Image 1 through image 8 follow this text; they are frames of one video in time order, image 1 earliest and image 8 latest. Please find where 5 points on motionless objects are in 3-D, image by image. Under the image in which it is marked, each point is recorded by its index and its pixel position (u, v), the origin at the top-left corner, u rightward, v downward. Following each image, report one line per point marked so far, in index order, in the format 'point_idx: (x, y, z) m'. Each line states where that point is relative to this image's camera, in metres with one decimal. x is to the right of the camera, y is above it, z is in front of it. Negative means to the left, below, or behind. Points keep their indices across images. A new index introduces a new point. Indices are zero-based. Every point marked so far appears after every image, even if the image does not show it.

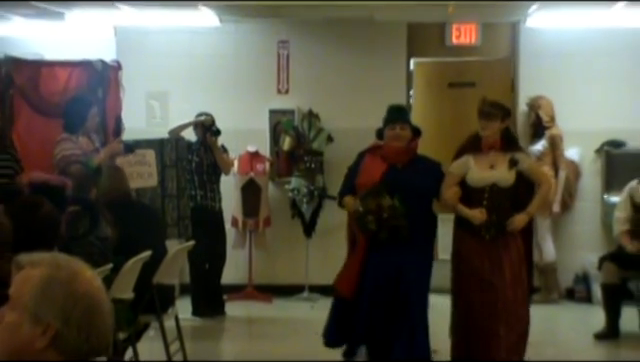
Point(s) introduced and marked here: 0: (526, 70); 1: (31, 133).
0: (+0.9, +0.5, +4.4) m
1: (-1.1, +0.2, +4.0) m
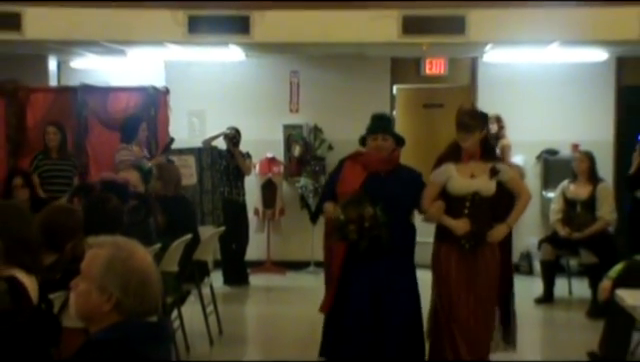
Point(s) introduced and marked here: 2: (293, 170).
0: (+0.9, +0.5, +5.6) m
1: (-1.1, +0.2, +5.1) m
2: (-0.2, +0.1, +6.4) m
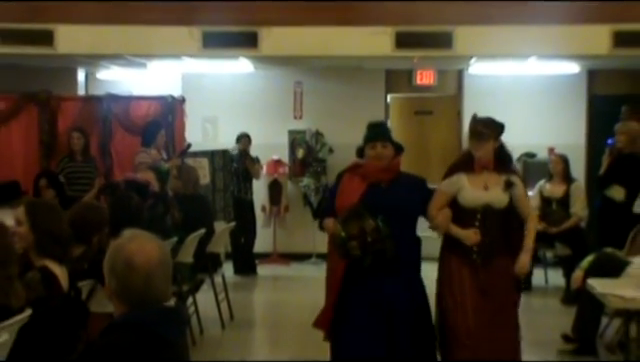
0: (+0.9, +0.5, +6.1) m
1: (-1.1, +0.2, +5.7) m
2: (-0.2, +0.1, +6.9) m
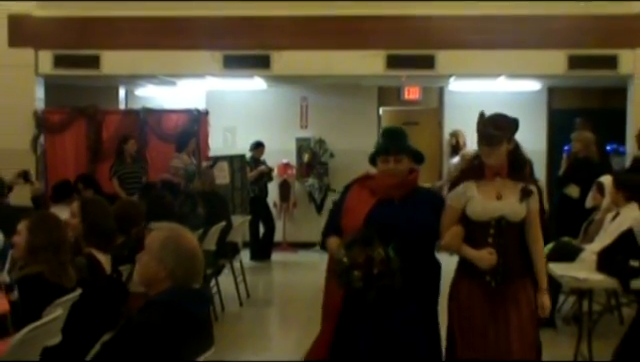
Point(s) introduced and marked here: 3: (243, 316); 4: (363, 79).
0: (+1.0, +0.5, +7.1) m
1: (-1.1, +0.2, +6.7) m
2: (-0.1, +0.1, +8.0) m
3: (-0.5, -0.8, +6.0) m
4: (+0.3, +0.7, +6.8) m
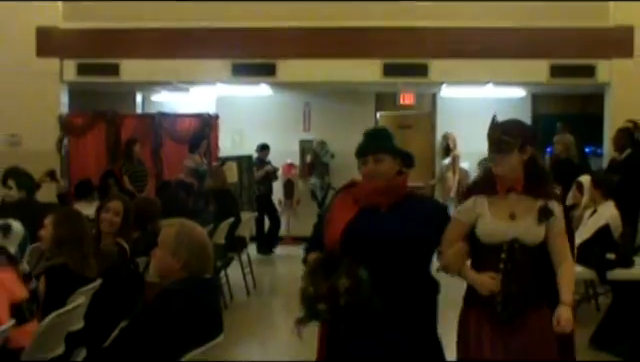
0: (+1.0, +0.5, +7.7) m
1: (-1.1, +0.2, +7.3) m
2: (-0.1, +0.1, +8.5) m
3: (-0.5, -0.8, +6.6) m
4: (+0.3, +0.7, +7.3) m
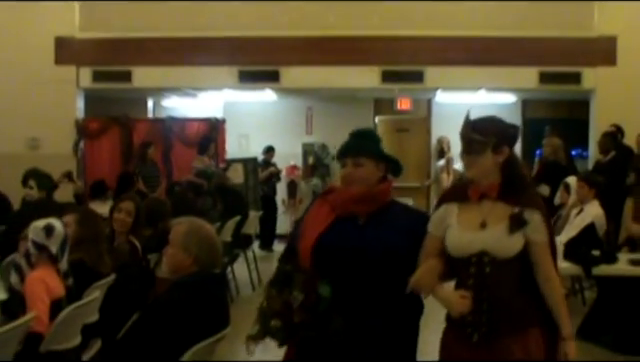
0: (+1.0, +0.5, +8.1) m
1: (-1.1, +0.2, +7.7) m
2: (-0.1, +0.1, +8.9) m
3: (-0.4, -0.8, +7.0) m
4: (+0.3, +0.7, +7.7) m
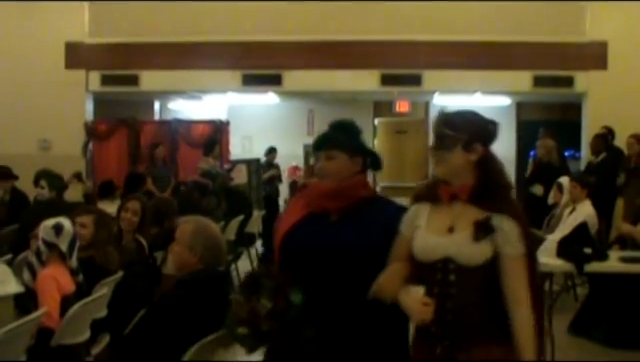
0: (+1.0, +0.5, +8.3) m
1: (-1.1, +0.2, +7.9) m
2: (-0.1, +0.1, +9.2) m
3: (-0.4, -0.8, +7.2) m
4: (+0.3, +0.7, +7.9) m
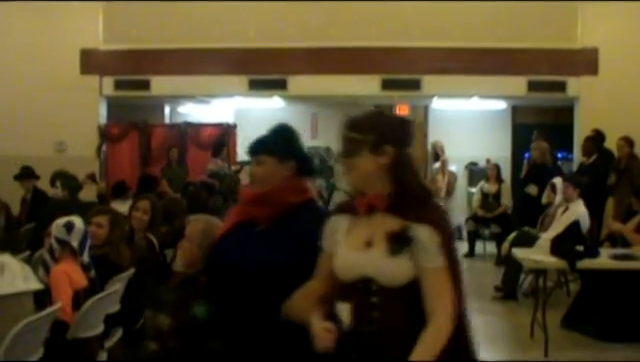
0: (+1.0, +0.5, +8.7) m
1: (-1.0, +0.2, +8.3) m
2: (-0.1, +0.1, +9.5) m
3: (-0.4, -0.8, +7.6) m
4: (+0.3, +0.7, +8.3) m
